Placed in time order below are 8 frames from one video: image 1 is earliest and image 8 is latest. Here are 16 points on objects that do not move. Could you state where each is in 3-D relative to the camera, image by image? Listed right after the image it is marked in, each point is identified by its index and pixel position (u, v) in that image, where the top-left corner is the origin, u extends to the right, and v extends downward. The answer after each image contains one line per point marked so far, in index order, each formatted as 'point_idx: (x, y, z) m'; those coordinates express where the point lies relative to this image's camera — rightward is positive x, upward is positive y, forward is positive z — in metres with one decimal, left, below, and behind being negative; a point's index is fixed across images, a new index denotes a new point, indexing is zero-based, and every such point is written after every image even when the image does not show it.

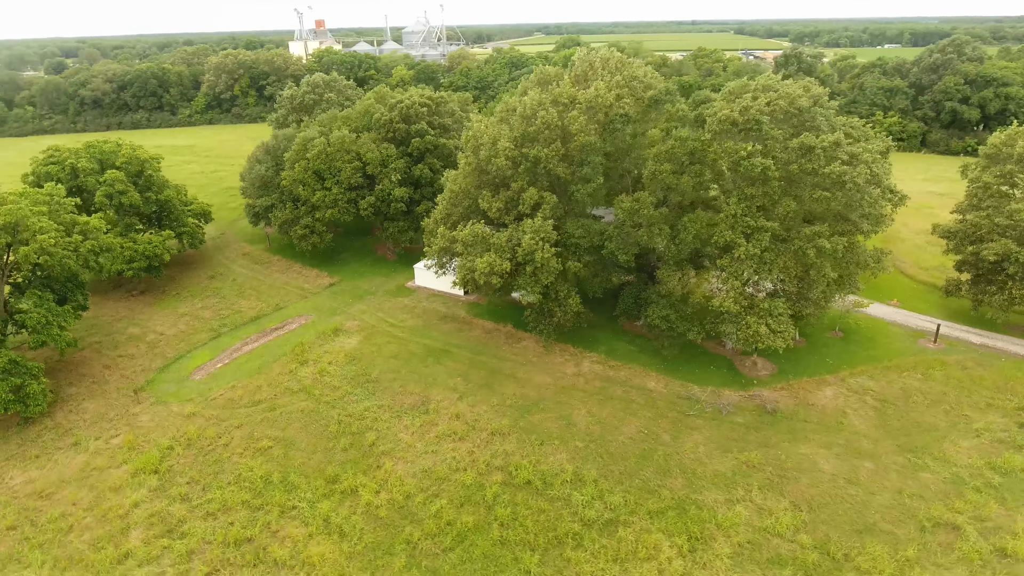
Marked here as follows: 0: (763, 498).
0: (+7.5, -6.3, +19.3) m
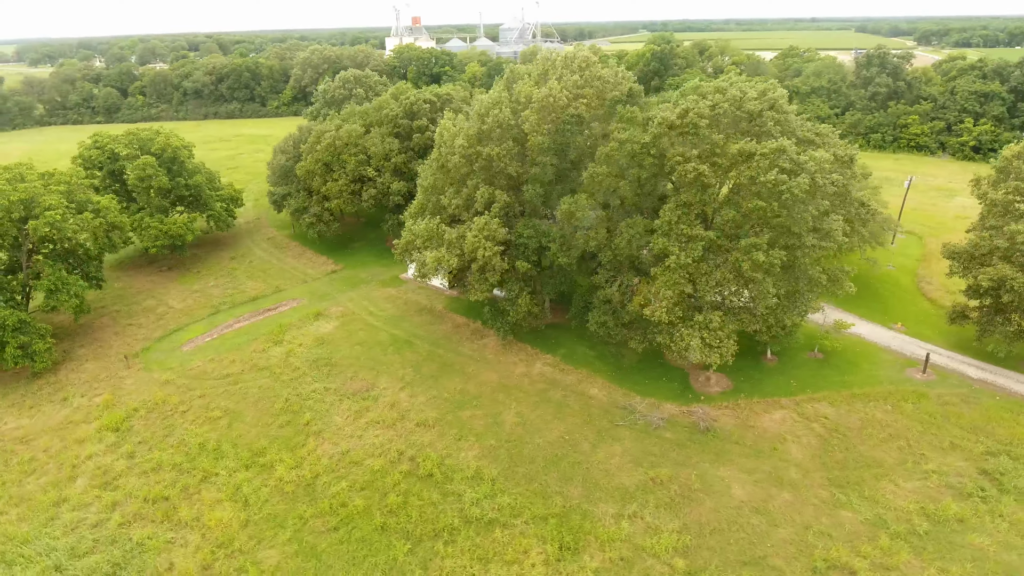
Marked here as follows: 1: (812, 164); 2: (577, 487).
0: (+4.1, -6.7, +18.6) m
1: (+9.2, +3.9, +19.9) m
2: (+2.0, -6.2, +19.8) m
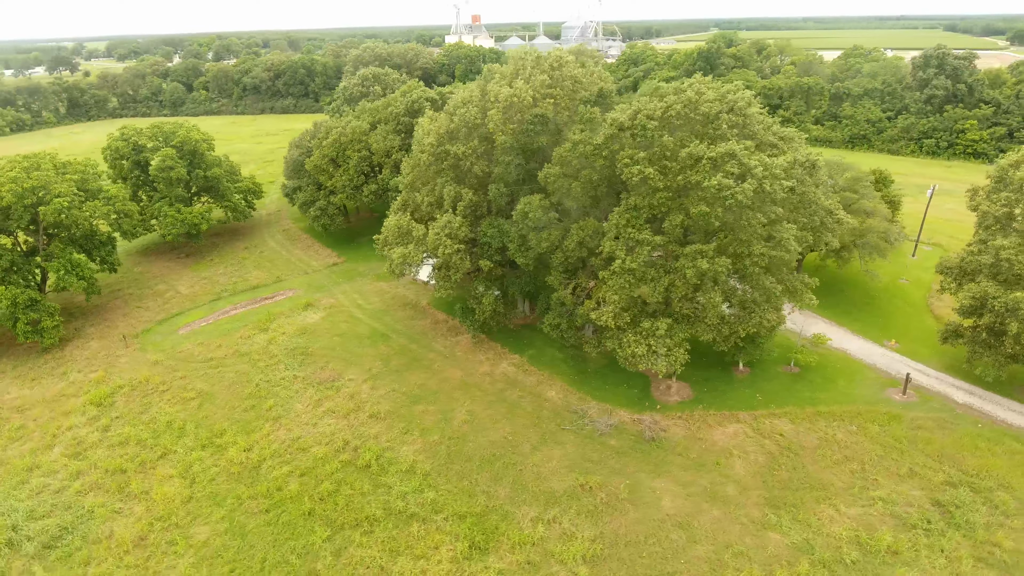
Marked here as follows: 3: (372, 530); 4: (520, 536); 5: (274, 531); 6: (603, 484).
0: (+1.7, -6.8, +18.4) m
1: (+7.4, +3.6, +19.1) m
2: (-0.2, -6.2, +19.8) m
3: (-4.0, -7.0, +18.5) m
4: (+0.2, -7.0, +17.9) m
5: (-7.0, -7.1, +18.8) m
6: (+2.8, -6.1, +19.8) m
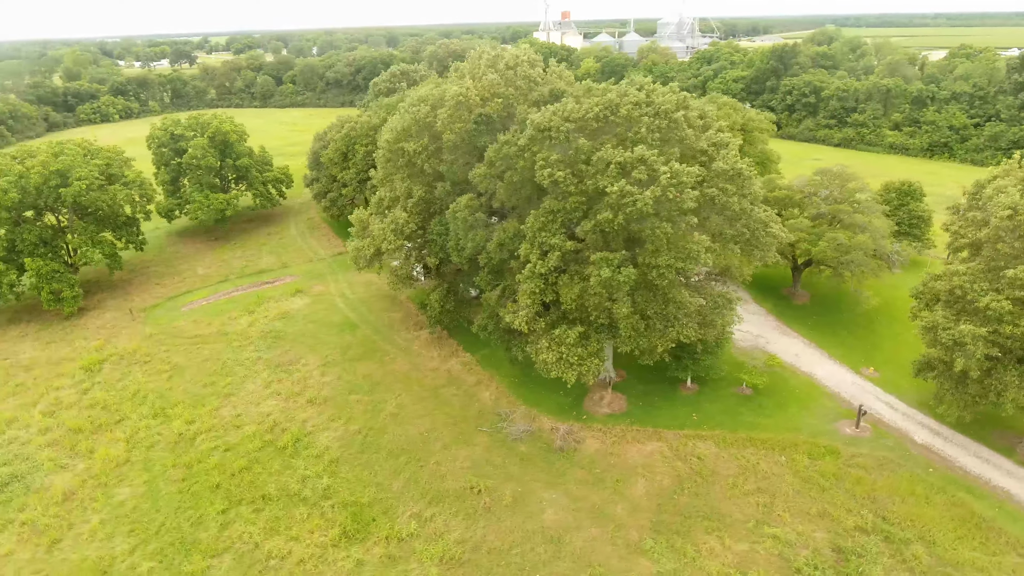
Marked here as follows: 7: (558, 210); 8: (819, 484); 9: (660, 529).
0: (-1.8, -6.8, +18.4) m
1: (+4.5, +3.2, +18.2) m
2: (-3.5, -6.1, +20.1) m
3: (-7.5, -6.7, +19.4) m
4: (-3.4, -6.9, +18.2) m
5: (-10.4, -6.6, +20.1) m
6: (-0.6, -6.2, +19.6) m
7: (+1.4, +2.4, +19.8) m
8: (+9.2, -5.9, +19.3) m
9: (+4.1, -6.7, +17.9) m
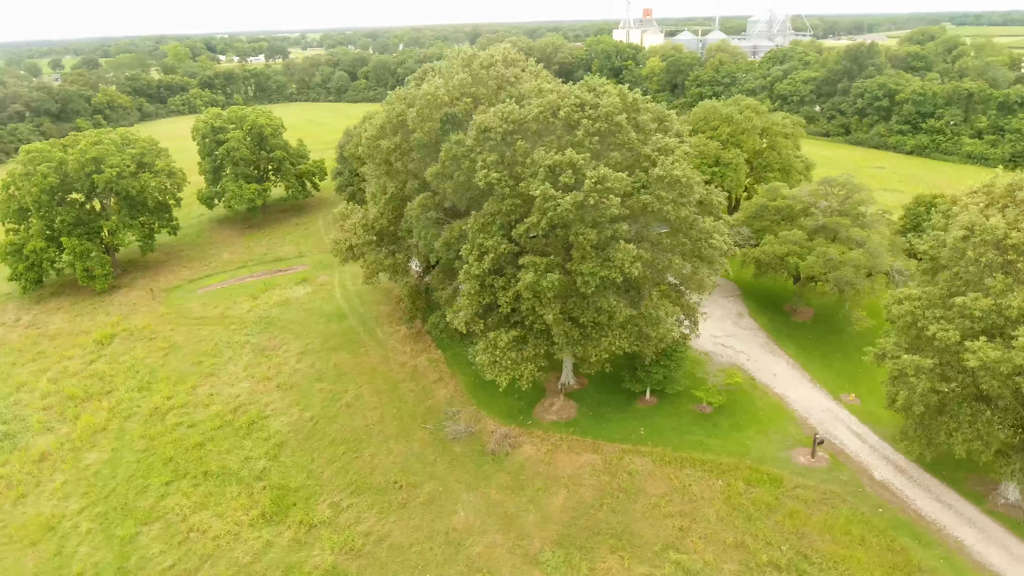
0: (-4.4, -6.7, +18.7) m
1: (+2.3, +2.9, +17.6) m
2: (-5.8, -5.9, +20.6) m
3: (-9.9, -6.3, +20.4) m
4: (-6.0, -6.7, +18.7) m
5: (-12.7, -6.1, +21.5) m
6: (-3.0, -6.1, +19.8) m
7: (-0.5, +2.3, +19.7) m
8: (+6.7, -6.4, +18.2) m
9: (+1.4, -6.9, +17.5) m
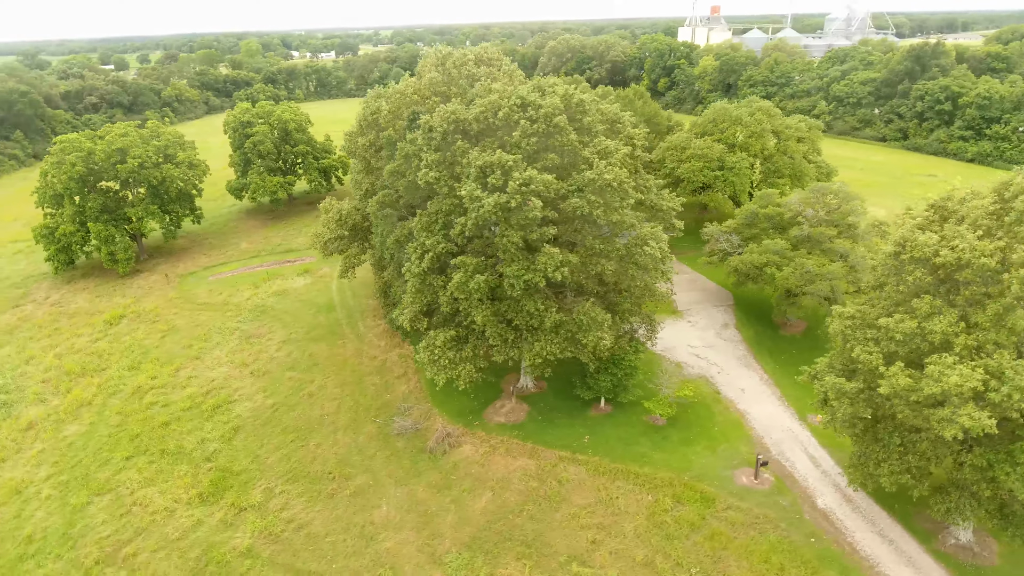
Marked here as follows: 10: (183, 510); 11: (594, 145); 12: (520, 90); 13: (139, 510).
0: (-6.7, -6.5, +19.2) m
1: (+0.3, +2.9, +17.4) m
2: (-7.9, -5.7, +21.3) m
3: (-12.0, -5.8, +21.5) m
4: (-8.3, -6.5, +19.4) m
5: (-14.6, -5.5, +22.9) m
6: (-5.1, -6.0, +20.1) m
7: (-2.3, +2.4, +19.7) m
8: (+4.3, -6.6, +17.6) m
9: (-1.0, -7.0, +17.4) m
10: (-9.9, -6.7, +19.3) m
11: (+2.5, +4.3, +19.1) m
12: (+0.3, +6.0, +19.4) m
13: (-11.4, -6.8, +19.5) m
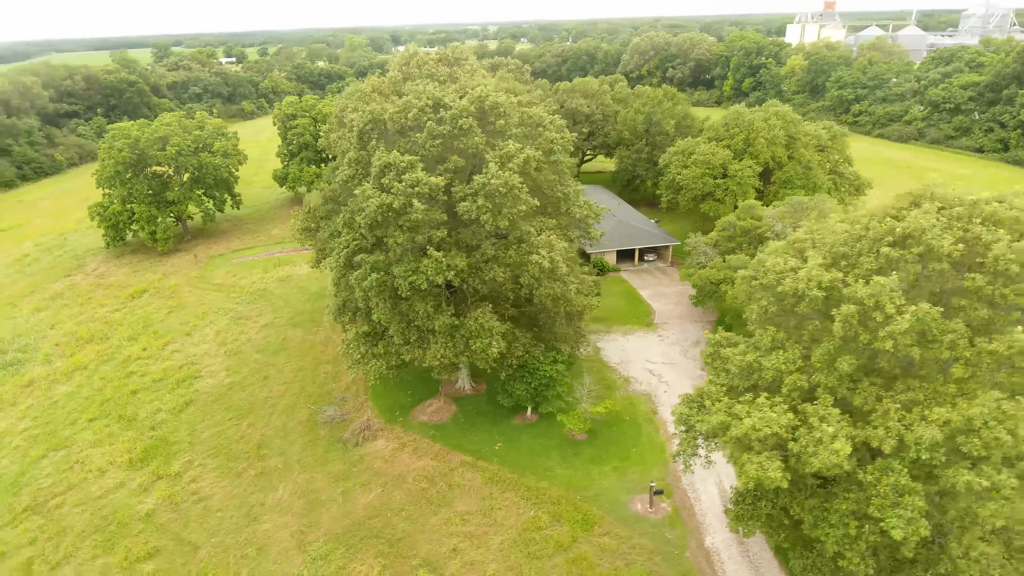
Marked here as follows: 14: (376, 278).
0: (-9.9, -6.0, +20.5) m
1: (-2.7, +2.8, +17.4) m
2: (-10.7, -5.1, +22.6) m
3: (-14.8, -5.1, +23.5) m
4: (-11.5, -5.9, +20.9) m
5: (-17.0, -4.6, +25.3) m
6: (-8.2, -5.7, +21.1) m
7: (-5.0, +2.5, +20.1) m
8: (+0.7, -6.9, +17.1) m
9: (-4.7, -6.9, +17.7) m
10: (-13.1, -6.0, +21.0) m
11: (-0.2, +4.1, +18.7) m
12: (-2.2, +5.9, +19.3) m
13: (-14.5, -6.0, +21.4) m
14: (-3.9, +0.3, +18.4) m
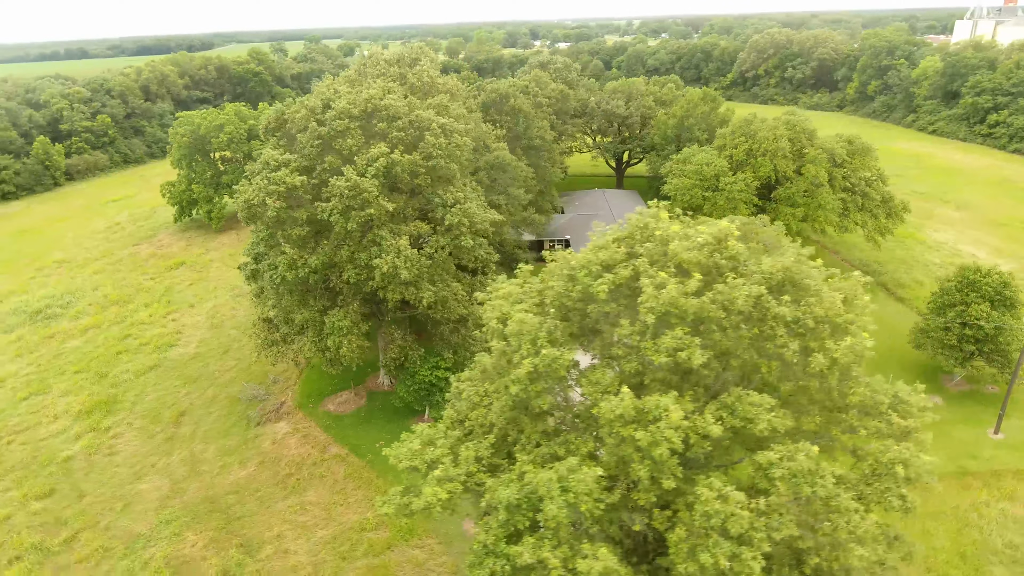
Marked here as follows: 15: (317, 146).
0: (-13.9, -5.2, +22.8) m
1: (-6.7, +3.0, +18.2) m
2: (-14.1, -4.2, +25.1) m
3: (-17.8, -3.8, +26.8) m
4: (-15.3, -4.9, +23.5) m
5: (-19.6, -3.1, +29.0) m
6: (-12.0, -5.0, +23.0) m
7: (-8.4, +2.9, +21.3) m
8: (-4.3, -7.0, +17.3) m
9: (-9.4, -6.5, +19.0) m
10: (-16.9, -4.9, +24.0) m
11: (-3.9, +4.0, +18.9) m
12: (-5.5, +6.1, +19.9) m
13: (-18.1, -4.8, +24.7) m
14: (-7.9, +0.5, +19.4) m
15: (-5.8, +4.2, +19.0) m
